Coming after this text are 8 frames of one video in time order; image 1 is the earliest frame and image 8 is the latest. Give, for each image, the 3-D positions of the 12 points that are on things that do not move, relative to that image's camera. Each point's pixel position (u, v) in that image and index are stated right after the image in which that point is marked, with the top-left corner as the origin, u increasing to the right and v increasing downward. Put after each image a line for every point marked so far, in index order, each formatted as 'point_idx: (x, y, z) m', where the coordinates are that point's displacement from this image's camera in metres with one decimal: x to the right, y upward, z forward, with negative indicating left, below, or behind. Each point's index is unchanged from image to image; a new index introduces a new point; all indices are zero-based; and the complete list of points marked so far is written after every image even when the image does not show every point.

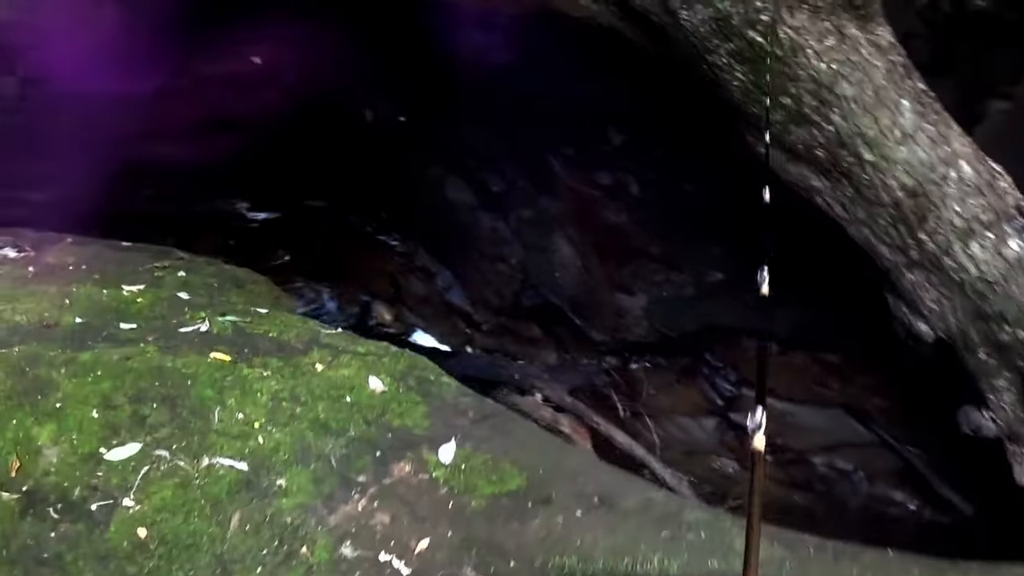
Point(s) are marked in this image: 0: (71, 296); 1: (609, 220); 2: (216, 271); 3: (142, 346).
0: (-1.2, 0.0, +3.1) m
1: (+0.4, +0.3, +4.6) m
2: (-1.0, +0.1, +3.7) m
3: (-0.9, -0.1, +2.7) m
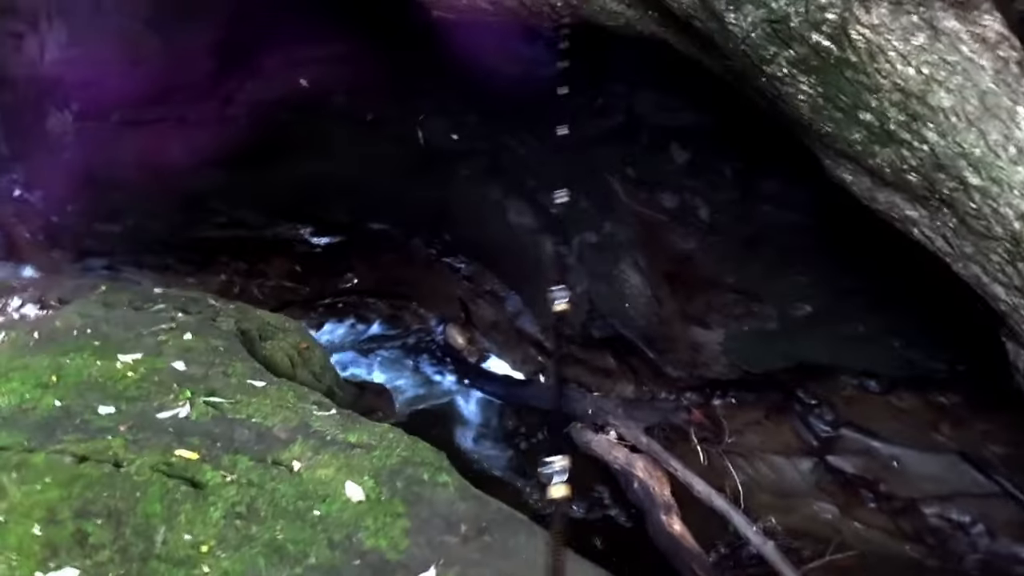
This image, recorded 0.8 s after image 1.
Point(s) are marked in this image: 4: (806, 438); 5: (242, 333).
0: (-1.2, -0.2, +2.9) m
1: (+0.6, +0.2, +4.1) m
2: (-0.9, -0.1, +3.4) m
3: (-0.9, -0.3, +2.4) m
4: (+1.1, -0.6, +4.3) m
5: (-0.8, -0.2, +3.4) m
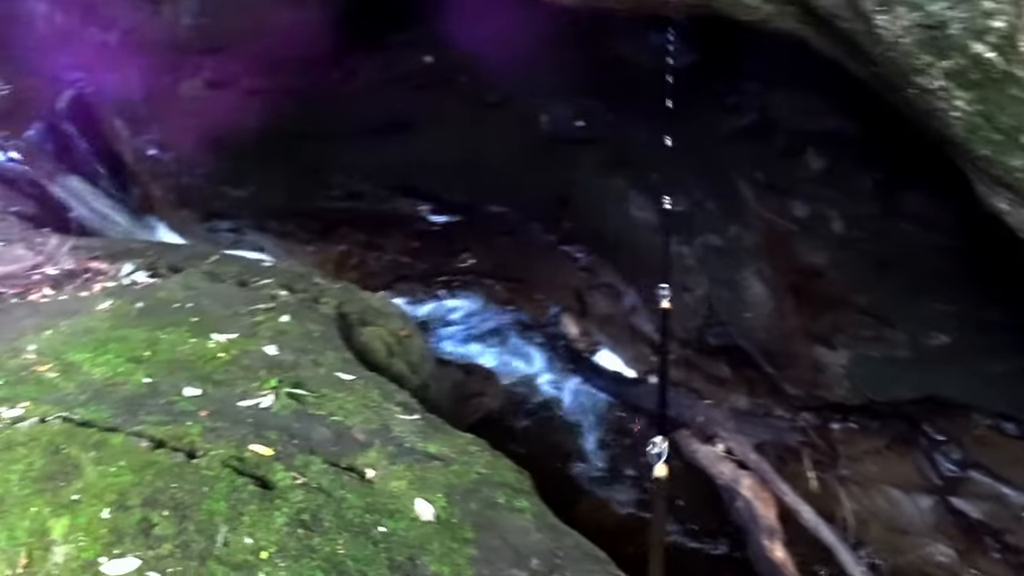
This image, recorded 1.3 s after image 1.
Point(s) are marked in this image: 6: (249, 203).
0: (-0.9, -0.1, +2.8) m
1: (+1.1, +0.1, +3.9) m
2: (-0.6, -0.1, +3.3) m
3: (-0.7, -0.3, +2.4) m
4: (+1.5, -0.7, +4.0) m
5: (-0.5, -0.1, +3.4) m
6: (-1.3, +0.4, +5.3) m
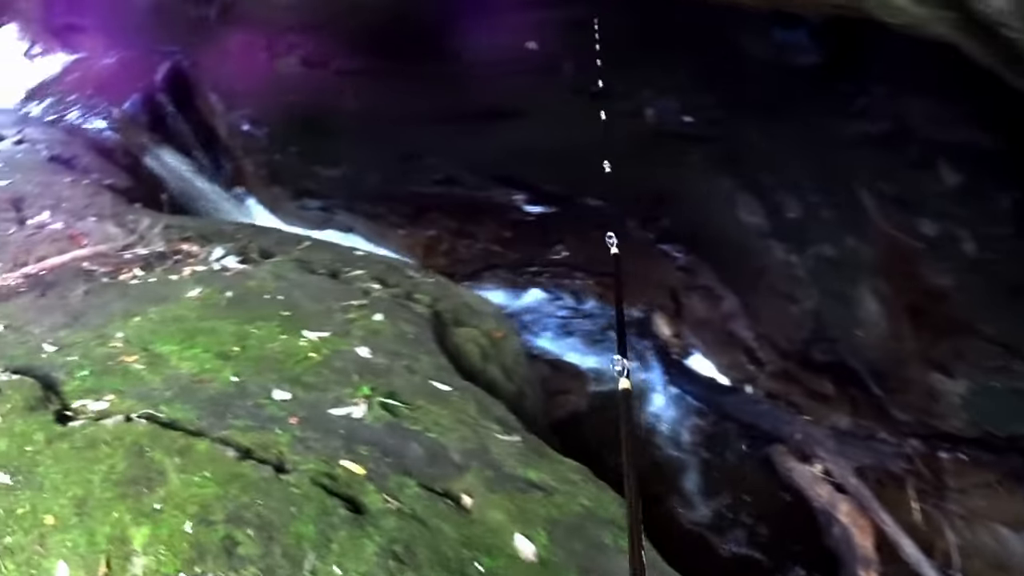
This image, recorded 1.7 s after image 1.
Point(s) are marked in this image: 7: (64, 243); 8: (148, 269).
0: (-0.7, -0.1, +2.7) m
1: (+1.4, 0.0, +3.6) m
2: (-0.3, -0.1, +3.2) m
3: (-0.5, -0.3, +2.3) m
4: (+1.8, -0.8, +3.7) m
5: (-0.2, -0.1, +3.2) m
6: (-0.8, +0.5, +5.2) m
7: (-1.4, +0.1, +3.5) m
8: (-1.1, +0.1, +3.3) m
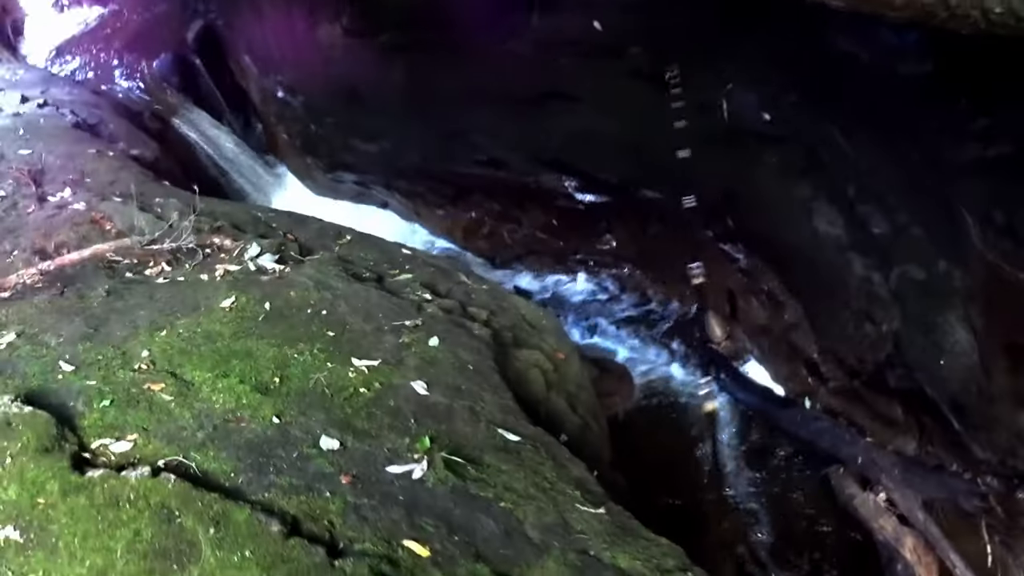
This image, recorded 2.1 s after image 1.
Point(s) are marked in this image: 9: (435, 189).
0: (-0.5, -0.2, +2.4) m
1: (+1.6, -0.1, +3.3) m
2: (-0.1, -0.1, +2.9) m
3: (-0.3, -0.4, +2.0) m
4: (+1.9, -0.9, +3.4) m
5: (0.0, -0.1, +2.9) m
6: (-0.6, +0.6, +4.9) m
7: (-1.3, +0.2, +3.2) m
8: (-0.9, +0.1, +3.0) m
9: (-0.3, +0.4, +5.0) m
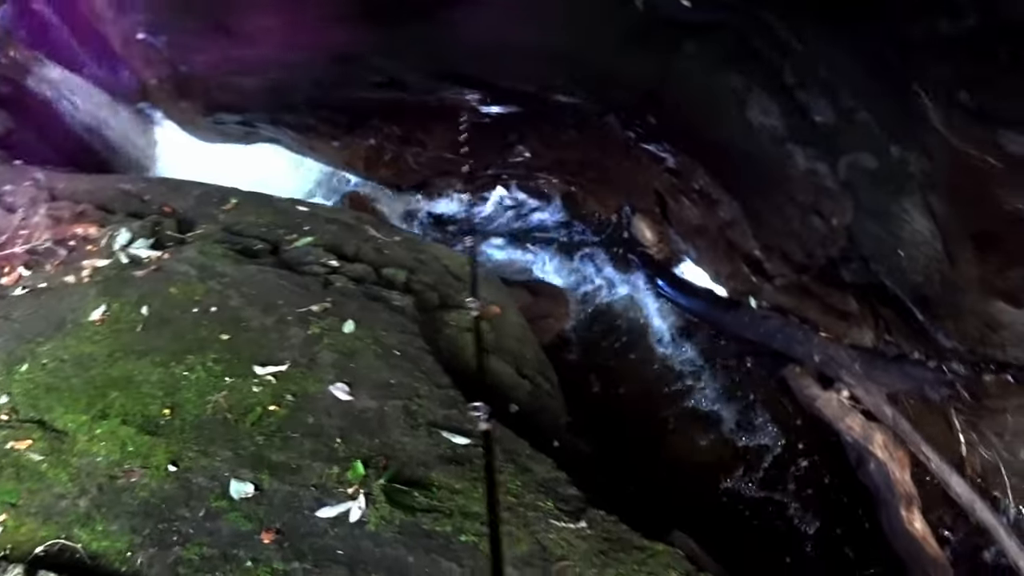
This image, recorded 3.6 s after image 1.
0: (-0.6, -0.2, +2.0) m
1: (+1.3, +0.3, +3.0) m
2: (-0.3, 0.0, +2.5) m
3: (-0.4, -0.4, +1.6) m
4: (+1.8, -0.5, +3.2) m
5: (-0.2, 0.0, +2.5) m
6: (-1.0, +0.8, +4.4) m
7: (-1.5, +0.1, +2.7) m
8: (-1.1, 0.0, +2.5) m
9: (-0.8, +0.7, +4.5) m
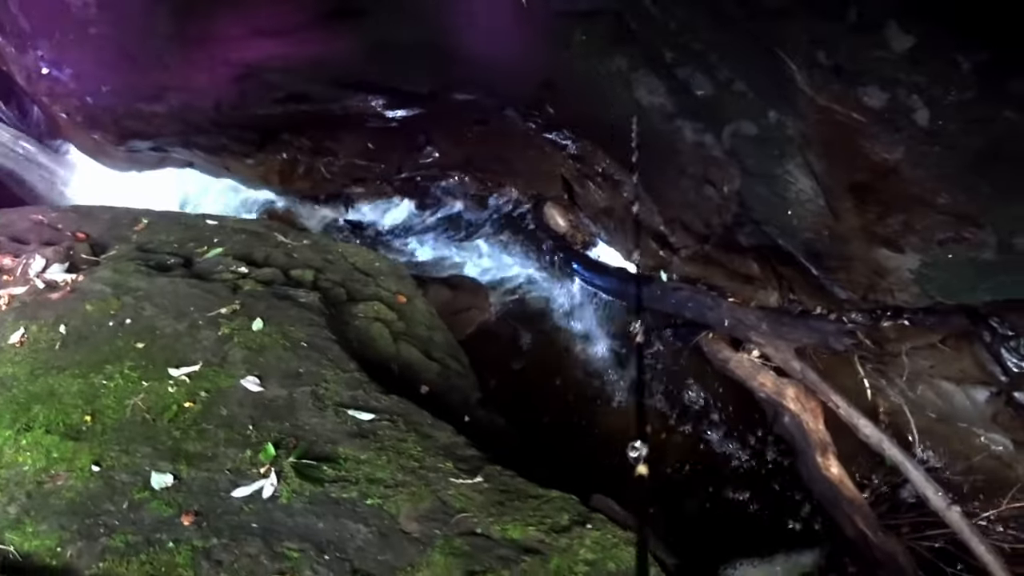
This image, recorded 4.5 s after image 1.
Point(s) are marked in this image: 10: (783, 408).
0: (-0.8, -0.2, +2.1) m
1: (+1.1, +0.4, +3.2) m
2: (-0.5, 0.0, +2.6) m
3: (-0.5, -0.4, +1.7) m
4: (+1.6, -0.3, +3.5) m
5: (-0.4, 0.0, +2.6) m
6: (-1.4, +0.7, +4.5) m
7: (-1.7, 0.0, +2.8) m
8: (-1.3, 0.0, +2.6) m
9: (-1.1, +0.6, +4.6) m
10: (+0.9, -0.4, +3.7) m
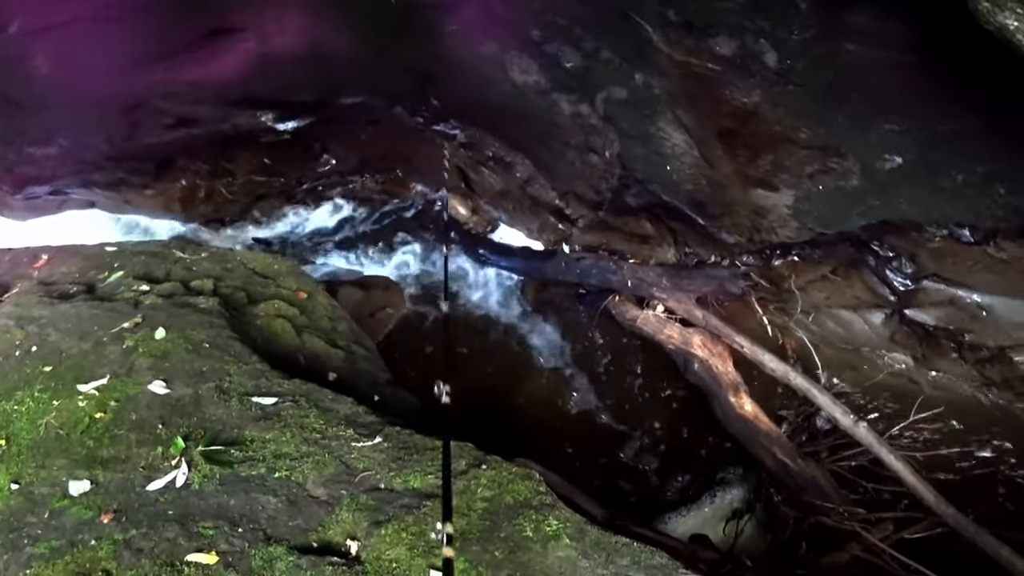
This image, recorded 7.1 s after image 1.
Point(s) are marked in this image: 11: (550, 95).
0: (-1.0, -0.3, +2.2) m
1: (+0.7, +0.6, +3.4) m
2: (-0.7, 0.0, +2.7) m
3: (-0.7, -0.4, +1.8) m
4: (+1.3, 0.0, +3.7) m
5: (-0.7, 0.0, +2.7) m
6: (-1.9, +0.5, +4.5) m
7: (-2.0, -0.2, +2.8) m
8: (-1.6, -0.2, +2.6) m
9: (-1.6, +0.5, +4.6) m
10: (+0.7, -0.2, +3.9) m
11: (+0.1, +0.7, +3.9) m
